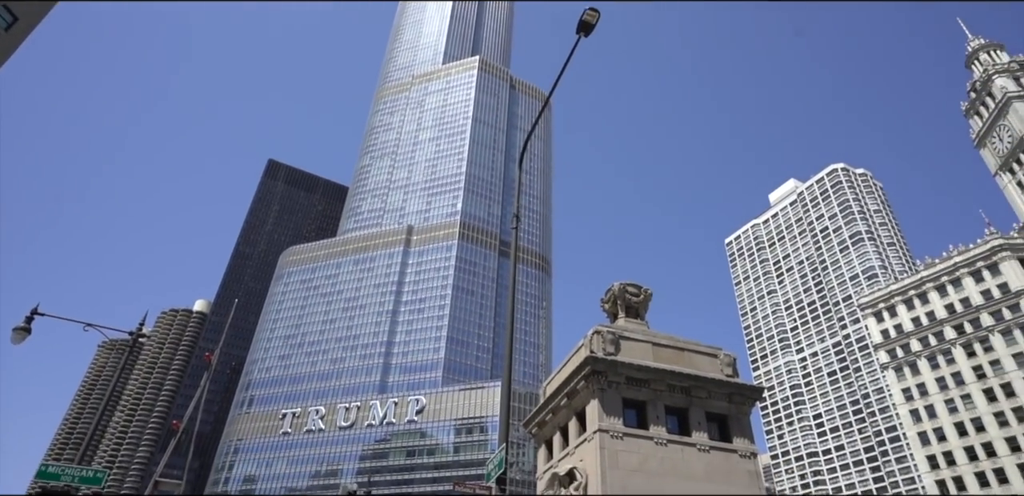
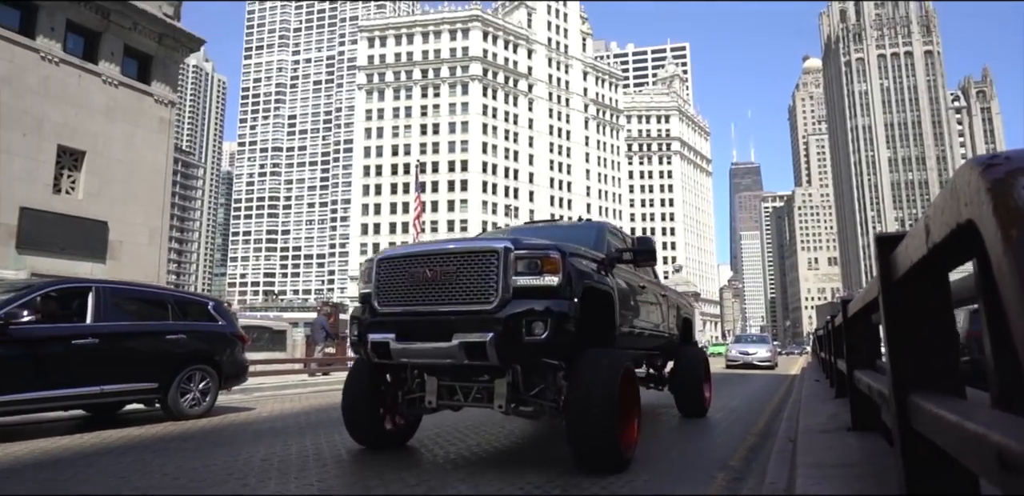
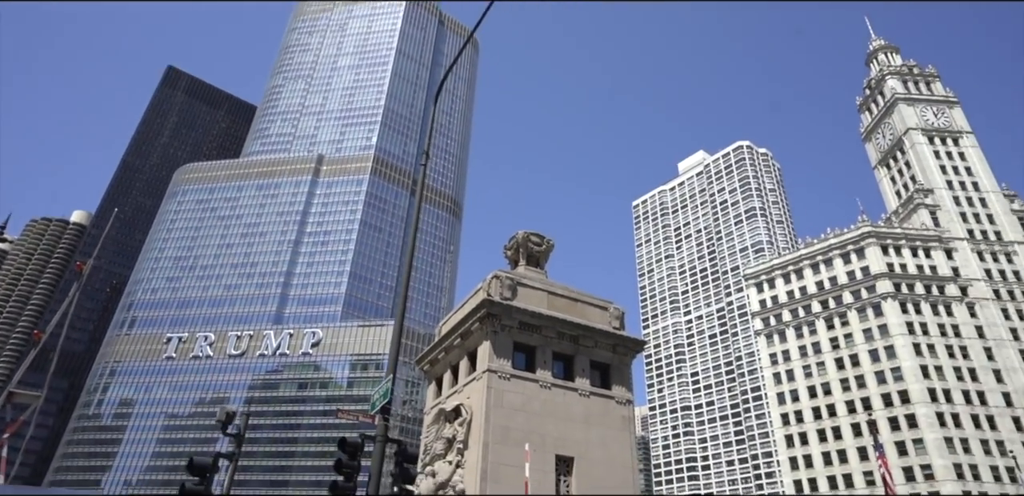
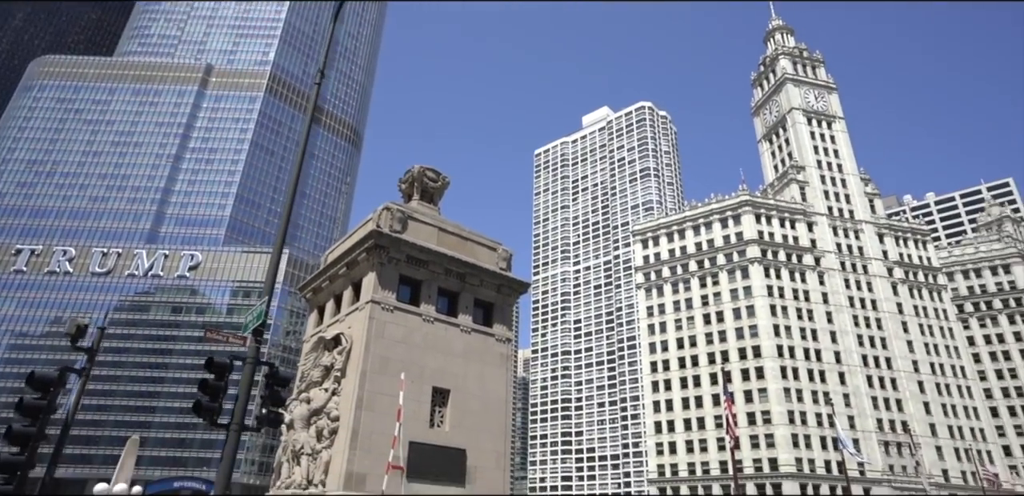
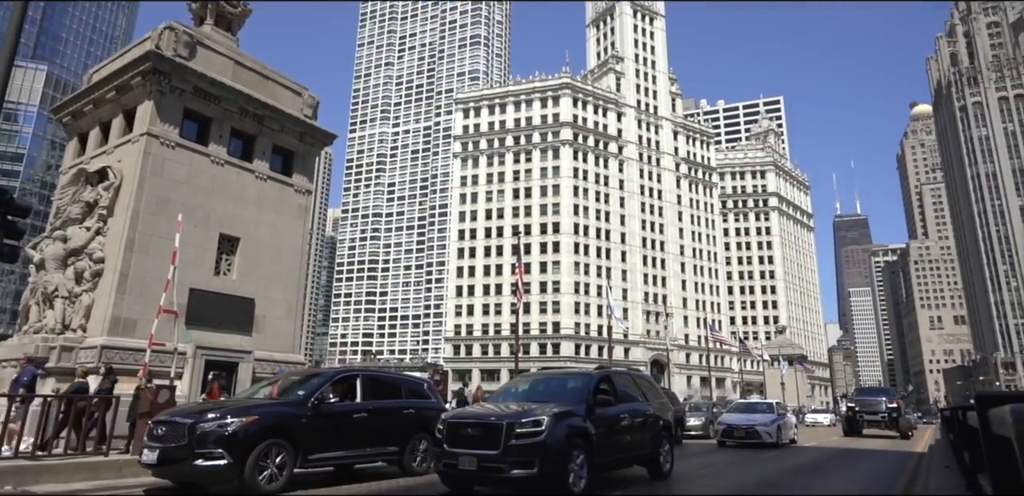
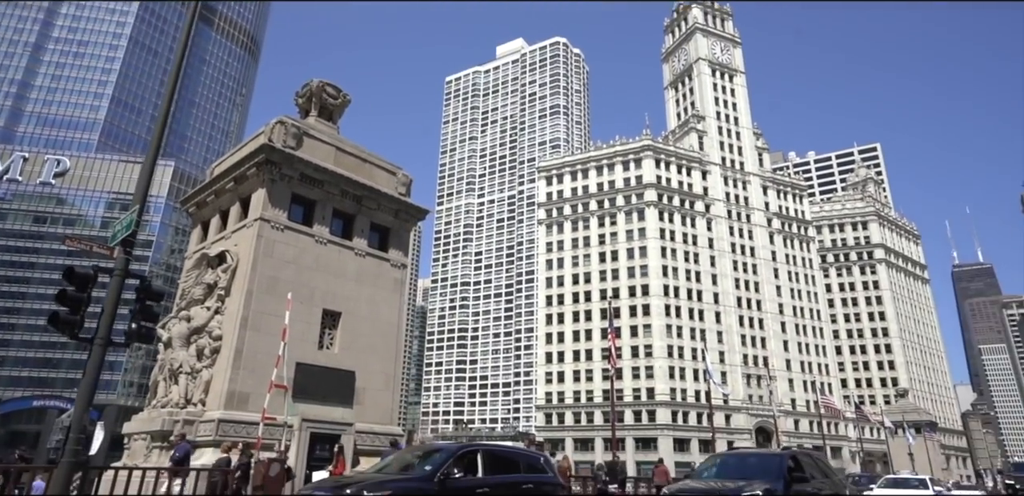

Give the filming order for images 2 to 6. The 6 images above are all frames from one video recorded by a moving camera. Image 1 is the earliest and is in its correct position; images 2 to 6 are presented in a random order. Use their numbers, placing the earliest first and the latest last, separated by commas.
3, 4, 6, 5, 2
